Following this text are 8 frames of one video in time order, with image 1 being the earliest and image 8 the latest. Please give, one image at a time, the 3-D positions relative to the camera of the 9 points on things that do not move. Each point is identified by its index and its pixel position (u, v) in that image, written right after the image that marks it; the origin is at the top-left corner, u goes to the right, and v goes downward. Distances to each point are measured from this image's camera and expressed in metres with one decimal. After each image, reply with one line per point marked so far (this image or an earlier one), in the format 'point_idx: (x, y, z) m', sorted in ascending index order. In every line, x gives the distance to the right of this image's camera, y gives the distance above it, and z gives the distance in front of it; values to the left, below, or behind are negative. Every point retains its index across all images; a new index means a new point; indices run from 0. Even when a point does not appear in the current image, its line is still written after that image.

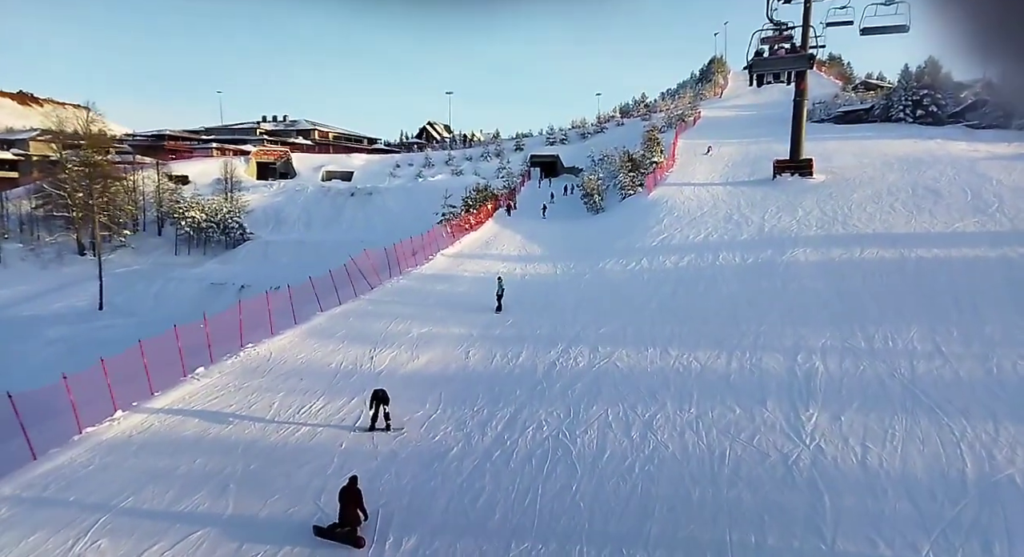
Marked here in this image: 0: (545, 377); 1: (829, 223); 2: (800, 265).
0: (+0.6, -1.8, +9.4) m
1: (+12.4, +2.1, +19.8) m
2: (+8.7, +0.4, +15.3) m
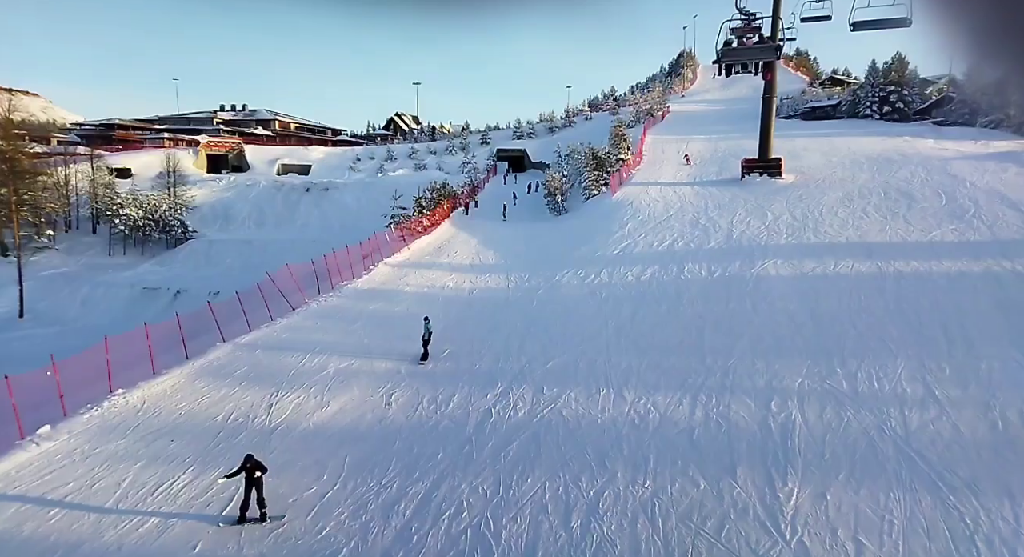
0: (-0.5, -2.4, +7.8) m
1: (+10.7, +1.8, +18.8) m
2: (+7.2, 0.0, +14.1) m
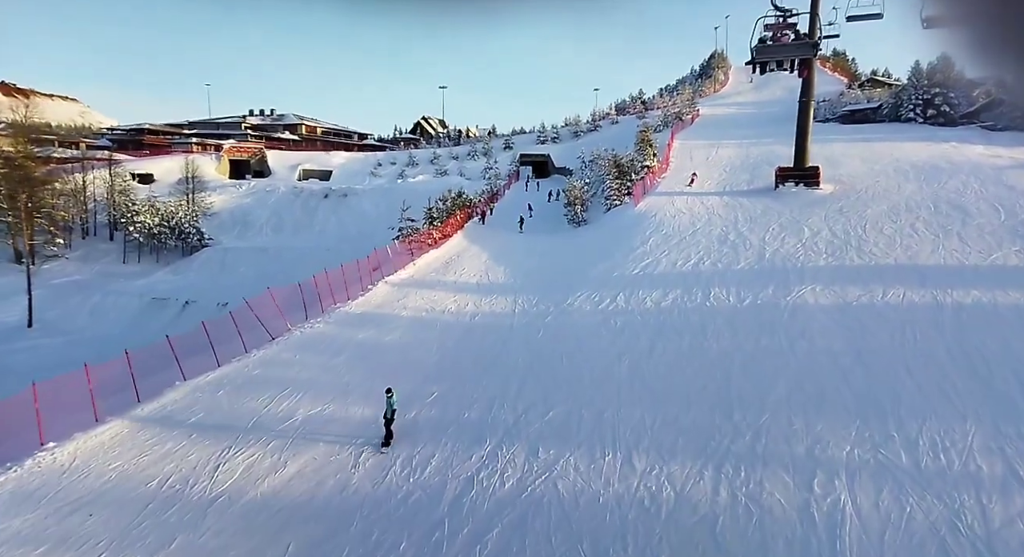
0: (-0.8, -3.0, +6.5) m
1: (+11.0, +1.0, +16.9) m
2: (+7.3, -0.8, +12.4) m
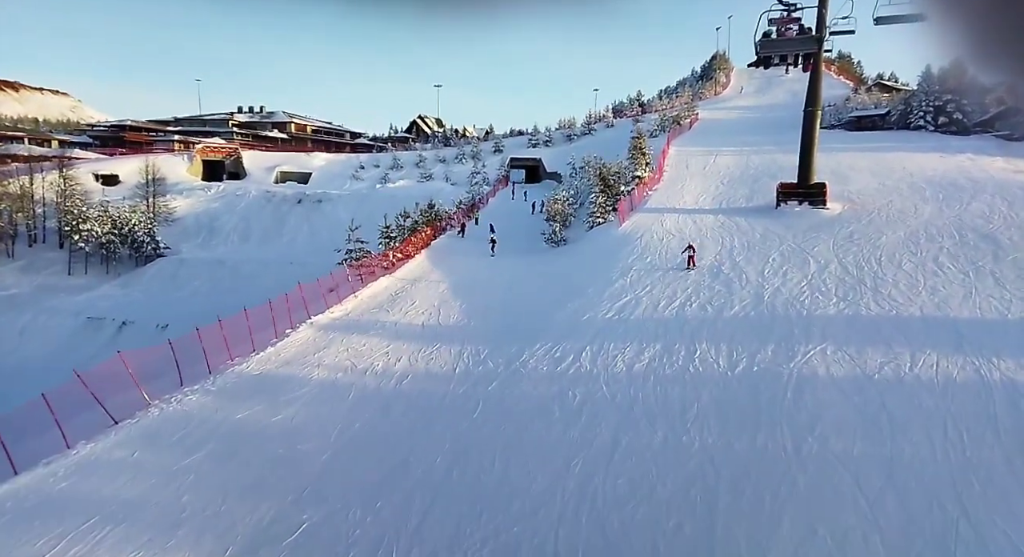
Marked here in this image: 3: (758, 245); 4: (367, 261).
0: (-2.1, -4.2, +3.9) m
1: (+9.7, -0.4, +14.3) m
2: (+5.9, -2.0, +9.8) m
3: (+9.4, +1.3, +19.6) m
4: (-5.5, +0.8, +19.2) m
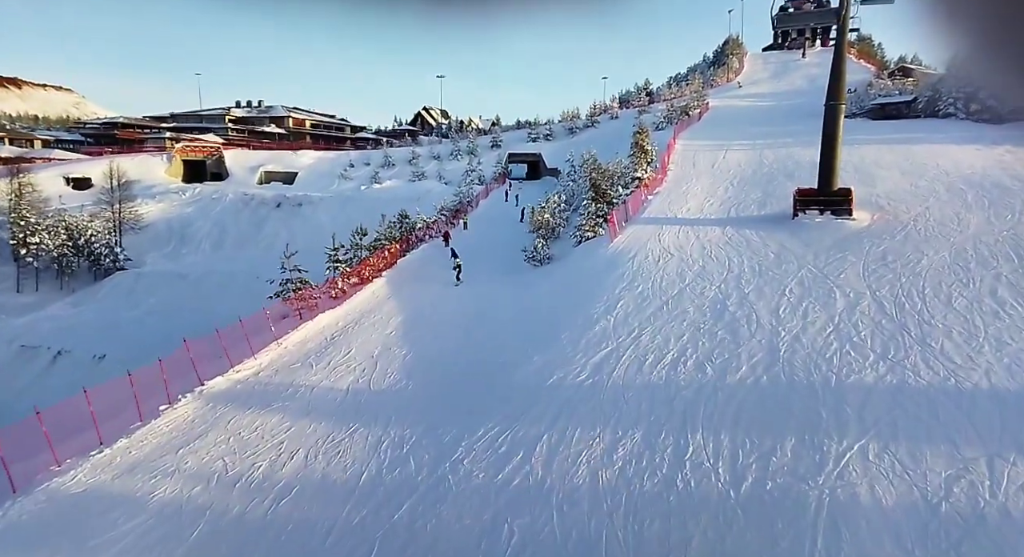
0: (-3.5, -5.5, +1.0) m
1: (+8.5, -1.5, +11.1) m
2: (+4.6, -3.2, +6.8) m
3: (+8.3, +0.3, +16.4) m
4: (-6.6, -0.3, +16.3) m
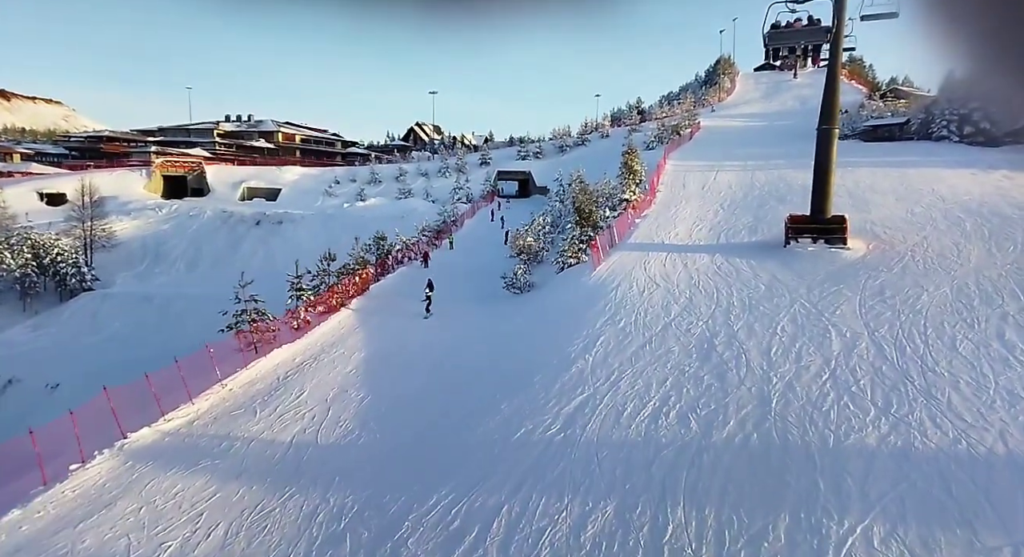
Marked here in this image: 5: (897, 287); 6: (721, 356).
0: (-4.2, -6.0, -0.3) m
1: (+7.7, -2.4, +10.1) m
2: (+4.0, -4.0, +5.6) m
3: (+7.5, -0.8, +15.4) m
4: (-7.3, -1.3, +15.1) m
5: (+12.0, -0.2, +15.8) m
6: (+5.2, -1.9, +12.4) m
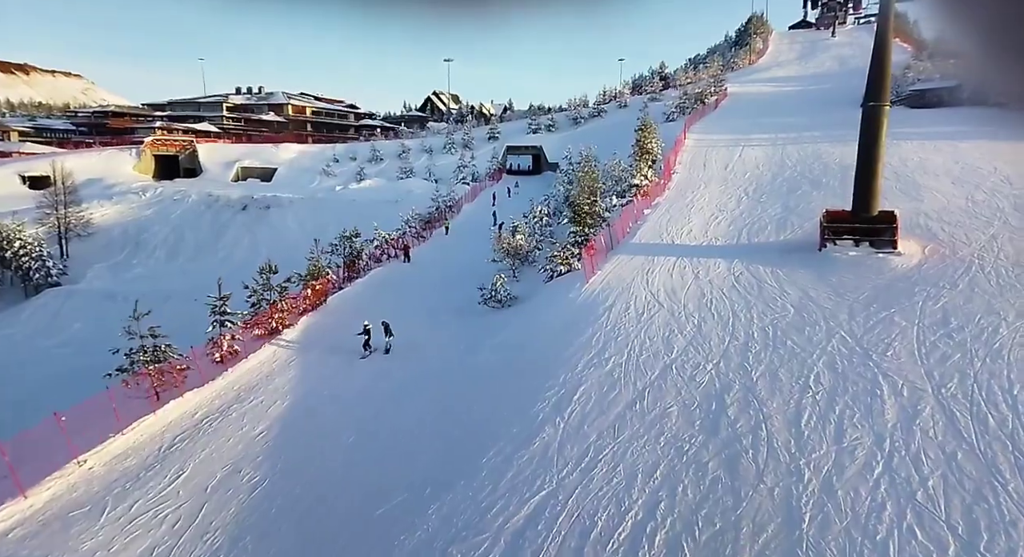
0: (-5.7, -7.6, -2.7) m
1: (+6.6, -3.3, +6.9) m
2: (+2.6, -5.2, +2.7) m
3: (+6.6, -1.5, +12.1) m
4: (-8.3, -1.9, +12.5) m
5: (+11.1, -0.8, +12.3) m
6: (+4.1, -2.7, +9.3) m
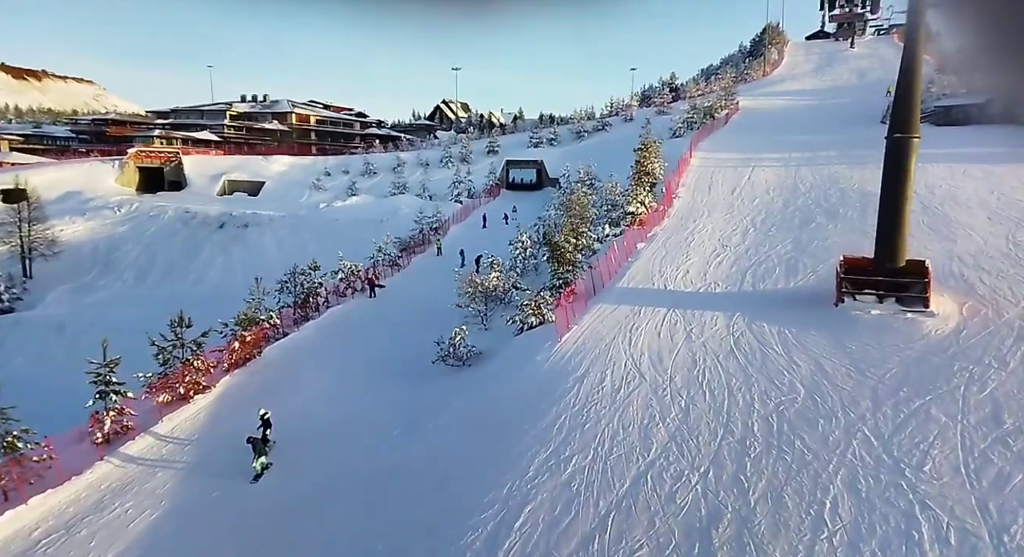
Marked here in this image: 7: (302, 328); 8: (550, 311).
0: (-7.4, -8.8, -5.2) m
1: (+5.2, -4.9, +4.3) m
2: (+1.1, -6.6, +0.1) m
3: (+5.3, -3.1, +9.5) m
4: (-9.5, -3.3, +10.2) m
5: (+9.9, -2.5, +9.7) m
6: (+2.8, -4.2, +6.7) m
7: (-7.1, -1.6, +17.7) m
8: (+1.4, -0.9, +15.8) m
